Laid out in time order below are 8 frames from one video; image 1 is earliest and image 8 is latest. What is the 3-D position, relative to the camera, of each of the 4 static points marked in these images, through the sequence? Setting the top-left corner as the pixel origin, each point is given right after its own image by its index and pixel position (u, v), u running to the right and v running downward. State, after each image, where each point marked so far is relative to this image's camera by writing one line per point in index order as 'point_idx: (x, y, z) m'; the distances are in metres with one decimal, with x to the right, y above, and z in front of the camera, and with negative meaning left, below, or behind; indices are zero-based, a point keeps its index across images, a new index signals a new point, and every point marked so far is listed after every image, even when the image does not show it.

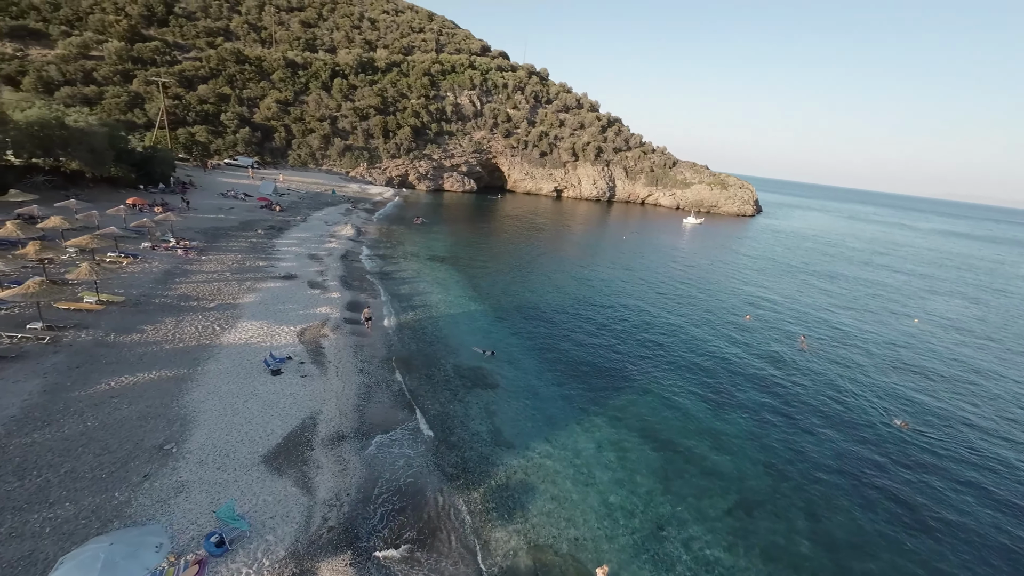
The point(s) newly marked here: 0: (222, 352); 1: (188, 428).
0: (-14.6, -3.3, +19.0) m
1: (-12.1, -5.2, +14.1) m
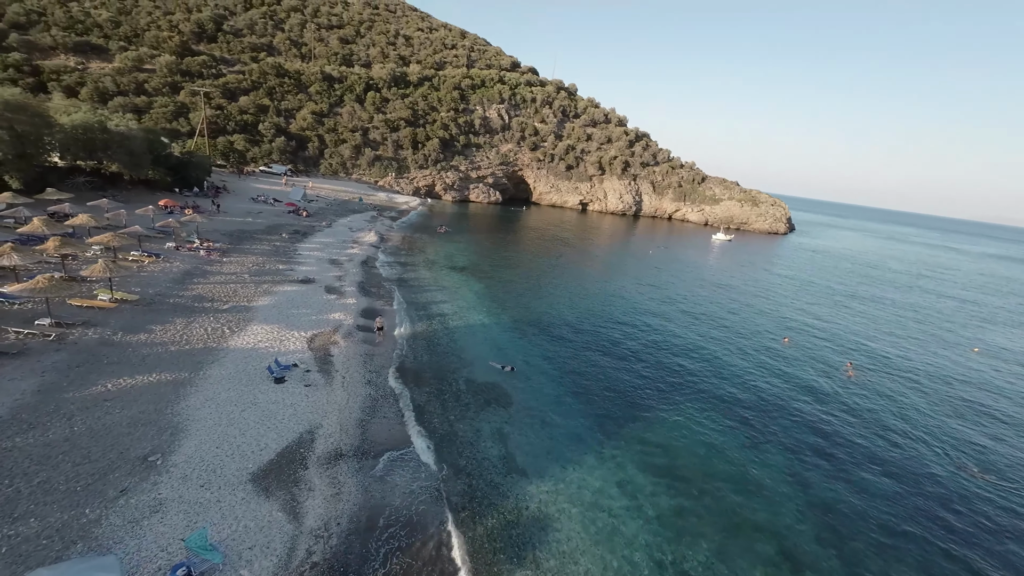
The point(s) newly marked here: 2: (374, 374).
0: (-13.8, -3.3, +18.2) m
1: (-11.6, -5.2, +13.1) m
2: (-7.2, -4.5, +19.5) m
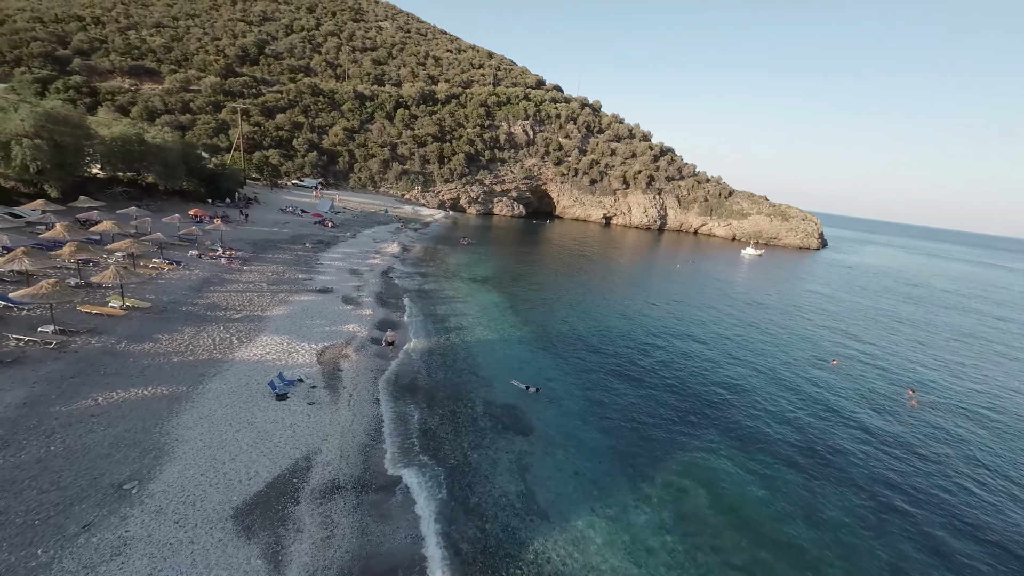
0: (-12.7, -3.7, +17.0) m
1: (-11.0, -5.4, +11.8) m
2: (-6.1, -5.0, +17.9) m
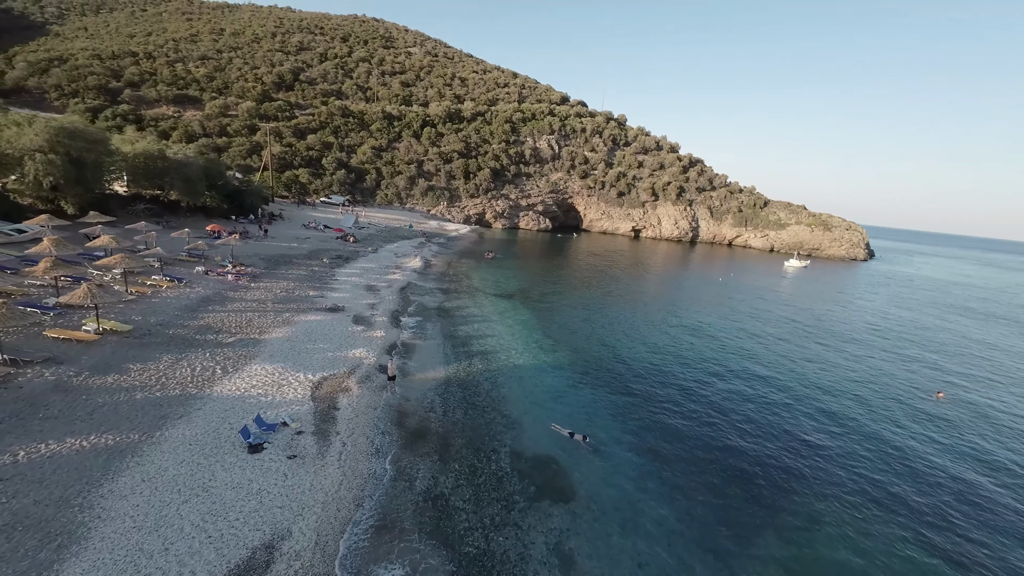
0: (-11.4, -4.5, +13.9) m
1: (-10.0, -5.9, +8.4) m
2: (-4.7, -5.7, +14.1) m
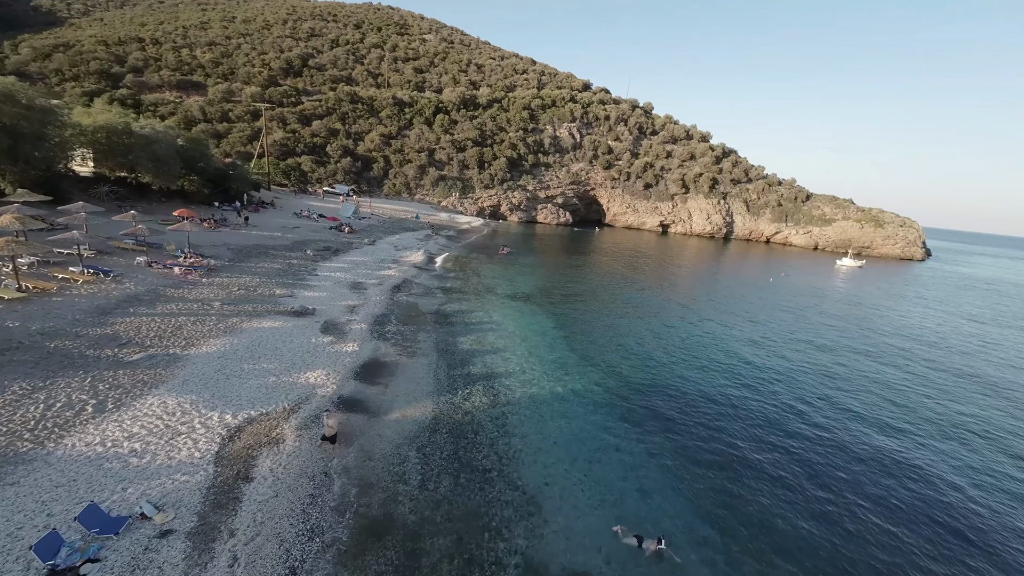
0: (-11.1, -4.4, +8.4) m
1: (-9.9, -5.9, +2.9) m
2: (-4.4, -5.7, +8.4) m
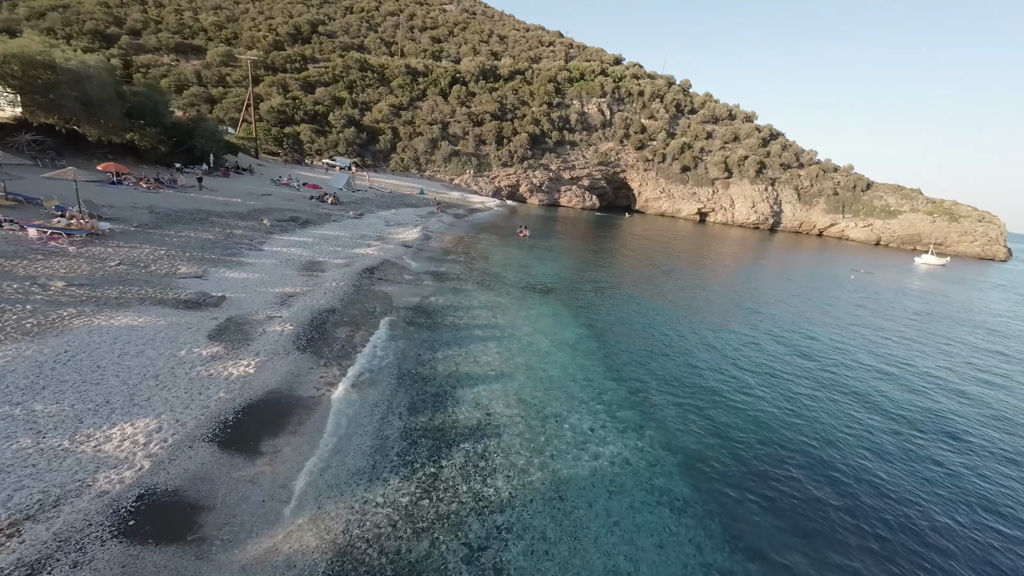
0: (-11.2, -3.9, +1.4) m
1: (-10.4, -5.6, -4.1) m
2: (-4.6, -5.4, +1.1) m
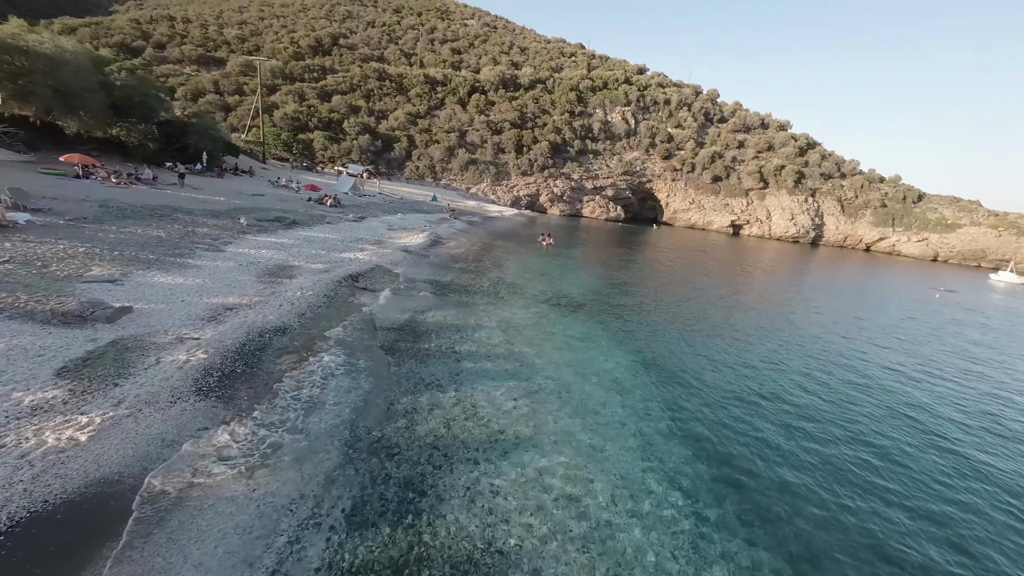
0: (-11.3, -3.6, -2.6) m
1: (-10.8, -5.1, -8.2) m
2: (-4.7, -5.2, -3.2) m
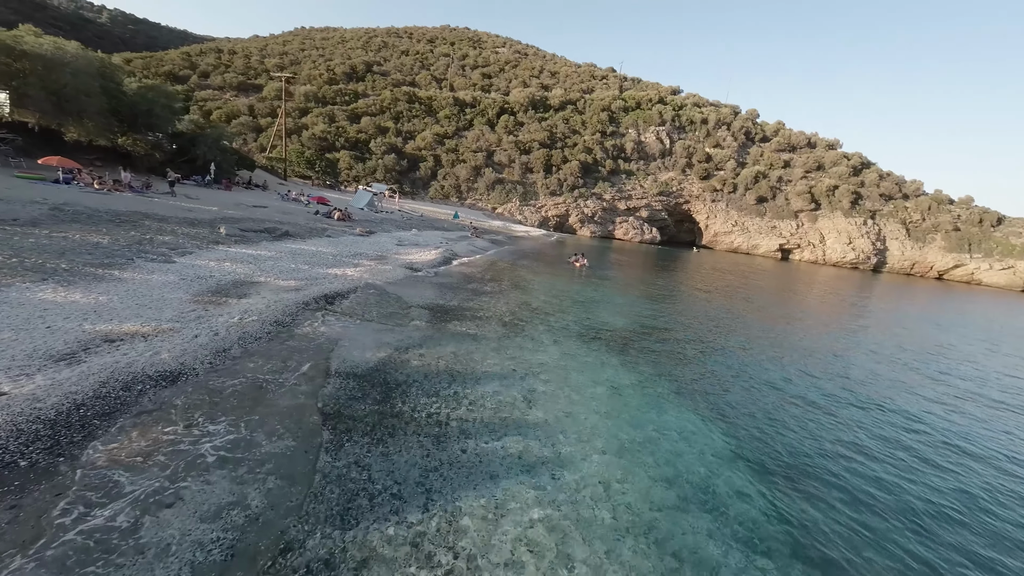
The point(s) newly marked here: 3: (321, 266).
0: (-11.9, -3.1, -6.0) m
1: (-11.8, -4.2, -11.7) m
2: (-5.4, -4.7, -7.2) m
3: (-8.0, +1.0, +15.7) m
